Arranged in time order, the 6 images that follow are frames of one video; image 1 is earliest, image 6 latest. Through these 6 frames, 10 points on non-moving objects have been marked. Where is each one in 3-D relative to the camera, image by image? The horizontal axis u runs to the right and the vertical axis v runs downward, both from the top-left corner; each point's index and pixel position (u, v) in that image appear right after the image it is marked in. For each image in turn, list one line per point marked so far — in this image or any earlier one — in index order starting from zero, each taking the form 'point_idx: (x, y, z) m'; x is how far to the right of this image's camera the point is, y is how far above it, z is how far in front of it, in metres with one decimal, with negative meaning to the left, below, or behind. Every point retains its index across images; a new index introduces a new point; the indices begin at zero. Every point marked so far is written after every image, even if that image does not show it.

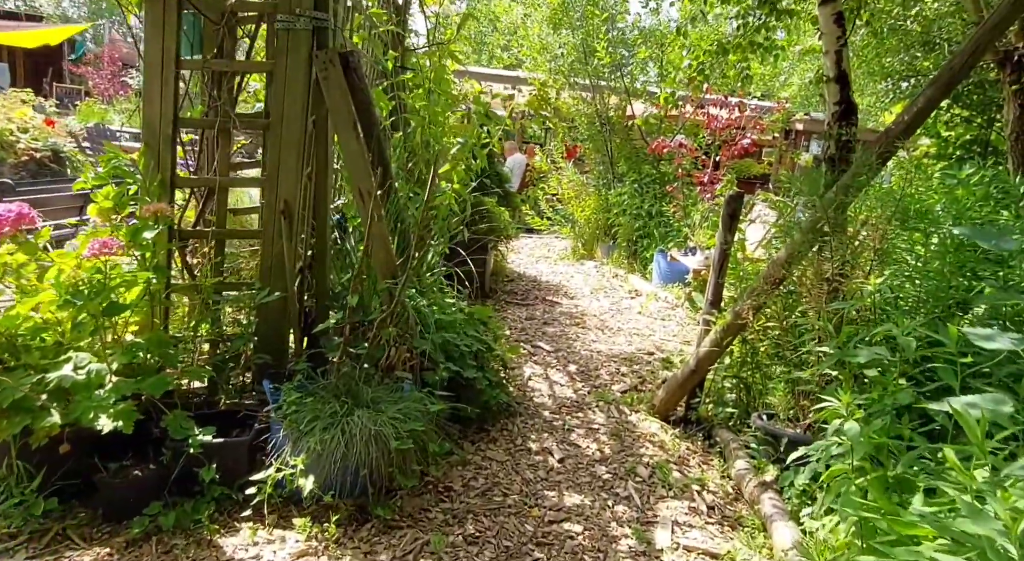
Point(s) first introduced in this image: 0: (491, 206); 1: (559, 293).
0: (-0.2, +0.6, +5.0) m
1: (+0.4, -0.1, +5.4) m
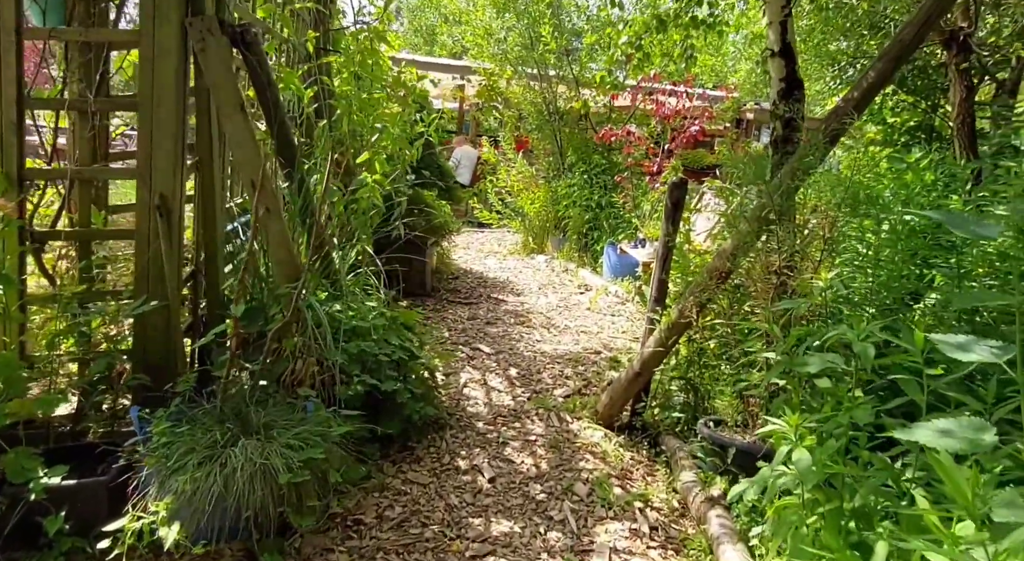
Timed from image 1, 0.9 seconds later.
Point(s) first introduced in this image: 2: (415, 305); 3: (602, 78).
0: (-0.6, +0.6, +4.7) m
1: (0.0, -0.1, +5.2) m
2: (-0.6, -0.2, +4.5) m
3: (+0.8, +1.9, +6.2) m
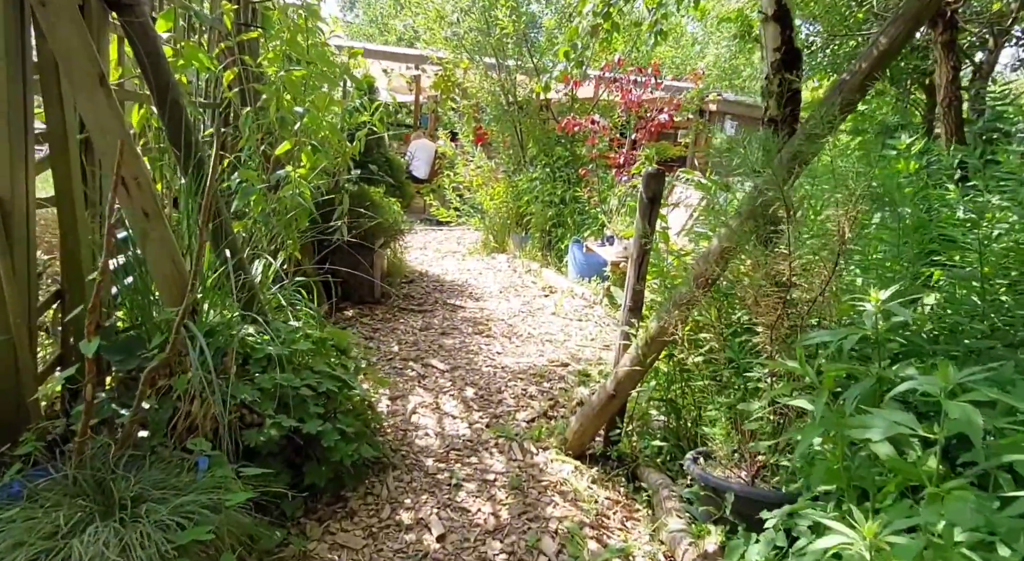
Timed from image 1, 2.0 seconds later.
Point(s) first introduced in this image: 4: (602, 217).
0: (-0.9, +0.5, +4.3) m
1: (-0.3, -0.1, +4.8) m
2: (-0.9, -0.2, +4.0) m
3: (+0.4, +1.9, +5.8) m
4: (+0.8, +0.5, +5.6) m
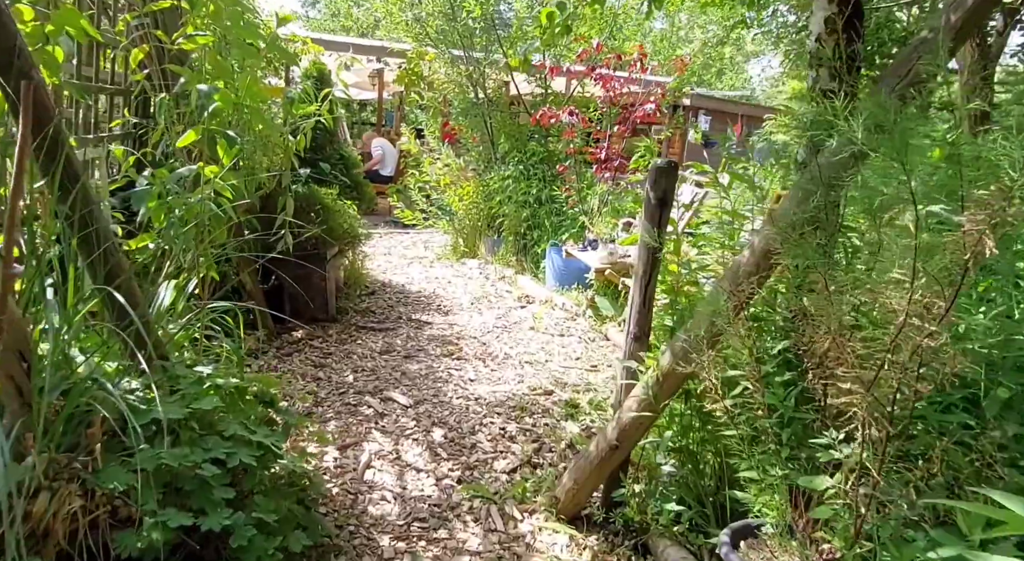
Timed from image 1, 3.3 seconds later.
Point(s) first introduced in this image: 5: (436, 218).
0: (-1.0, +0.5, +3.7) m
1: (-0.5, -0.2, +4.2) m
2: (-1.0, -0.3, +3.5) m
3: (+0.2, +1.8, +5.3) m
4: (+0.5, +0.5, +5.1) m
5: (-0.8, +0.6, +6.7) m
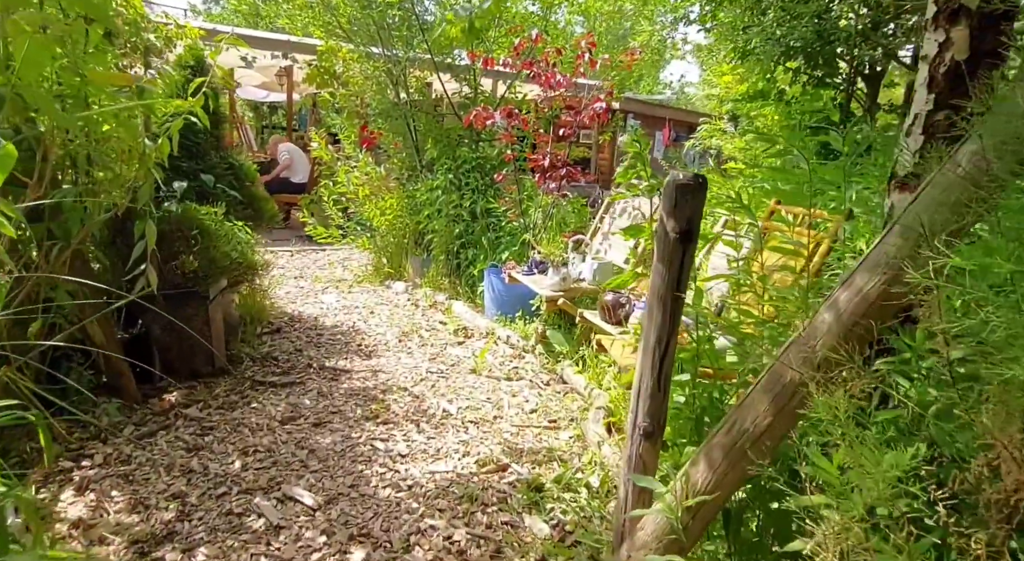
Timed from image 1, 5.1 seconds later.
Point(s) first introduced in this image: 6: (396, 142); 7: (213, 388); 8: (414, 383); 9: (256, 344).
0: (-1.3, +0.3, +2.9) m
1: (-0.9, -0.4, +3.5) m
2: (-1.3, -0.5, +2.7) m
3: (-0.3, +1.7, +4.7) m
4: (+0.1, +0.3, +4.5) m
5: (-1.4, +0.4, +5.9) m
6: (-1.0, +1.1, +5.5) m
7: (-1.3, -0.5, +2.8) m
8: (-0.5, -0.5, +3.1) m
9: (-1.3, -0.3, +3.4) m
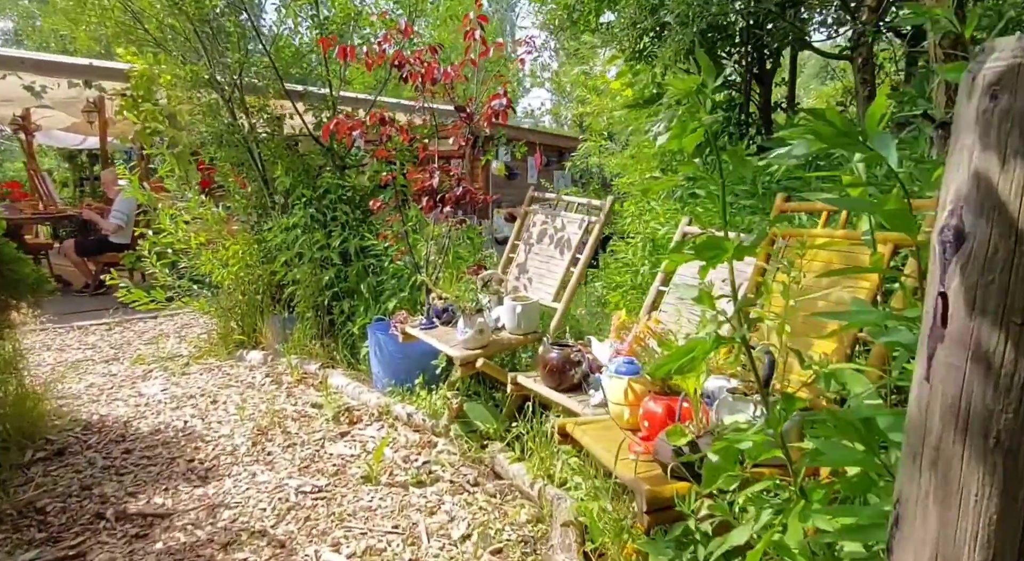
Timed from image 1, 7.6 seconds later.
0: (-1.6, -0.1, +1.7) m
1: (-1.2, -0.7, +2.4) m
2: (-1.5, -0.8, +1.5) m
3: (-1.1, +1.3, +3.7) m
4: (-0.5, 0.0, +3.5) m
5: (-2.3, -0.1, +4.6) m
6: (-1.8, +0.7, +4.3) m
7: (-1.5, -0.8, +1.6) m
8: (-0.7, -0.7, +2.0) m
9: (-1.6, -0.7, +2.1) m
